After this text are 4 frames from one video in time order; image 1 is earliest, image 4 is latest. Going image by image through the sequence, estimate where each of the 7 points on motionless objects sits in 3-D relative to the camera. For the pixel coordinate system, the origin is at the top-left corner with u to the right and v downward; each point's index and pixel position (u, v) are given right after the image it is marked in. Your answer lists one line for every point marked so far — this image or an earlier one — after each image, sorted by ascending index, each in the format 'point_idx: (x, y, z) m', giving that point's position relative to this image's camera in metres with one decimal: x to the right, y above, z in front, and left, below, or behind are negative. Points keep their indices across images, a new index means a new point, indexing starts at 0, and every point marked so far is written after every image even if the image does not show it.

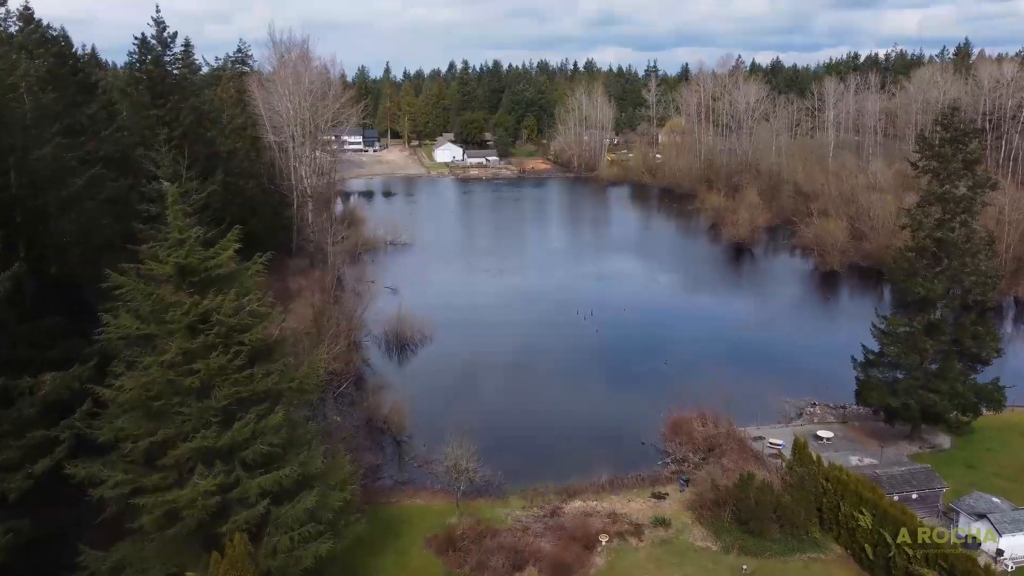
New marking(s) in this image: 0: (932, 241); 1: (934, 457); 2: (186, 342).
0: (+6.9, +0.8, +11.6) m
1: (+7.0, -2.8, +11.7) m
2: (-3.3, -0.5, +7.2) m
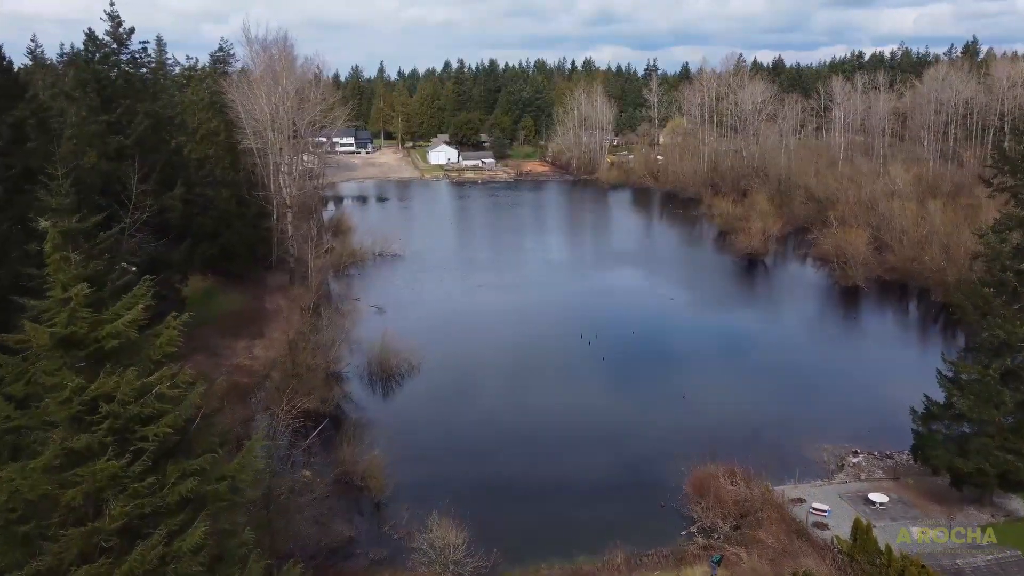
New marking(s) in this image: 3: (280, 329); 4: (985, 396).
0: (+6.9, +0.2, +9.7) m
1: (+6.9, -3.3, +9.8) m
2: (-3.3, -1.1, +5.3) m
3: (-6.0, -1.2, +18.3) m
4: (+6.6, -1.5, +9.8) m
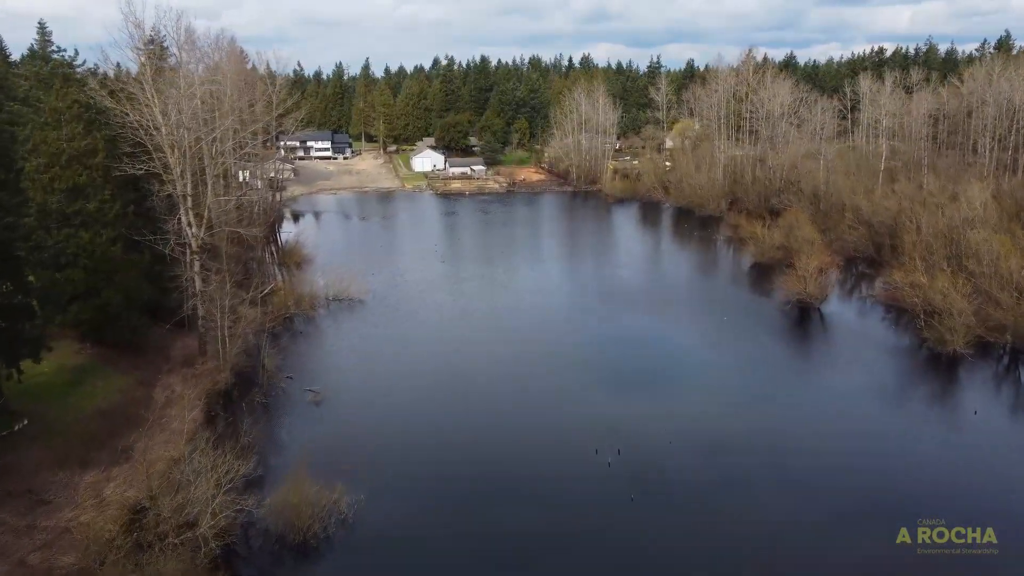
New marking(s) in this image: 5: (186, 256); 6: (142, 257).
0: (+6.7, -1.5, +4.0) m
1: (+6.7, -5.1, +4.1) m
2: (-3.5, -2.9, -0.6) m
3: (-6.3, -2.9, +12.5) m
4: (+6.4, -3.2, +4.1) m
5: (-8.0, +0.8, +17.5) m
6: (-8.9, +0.9, +17.1) m
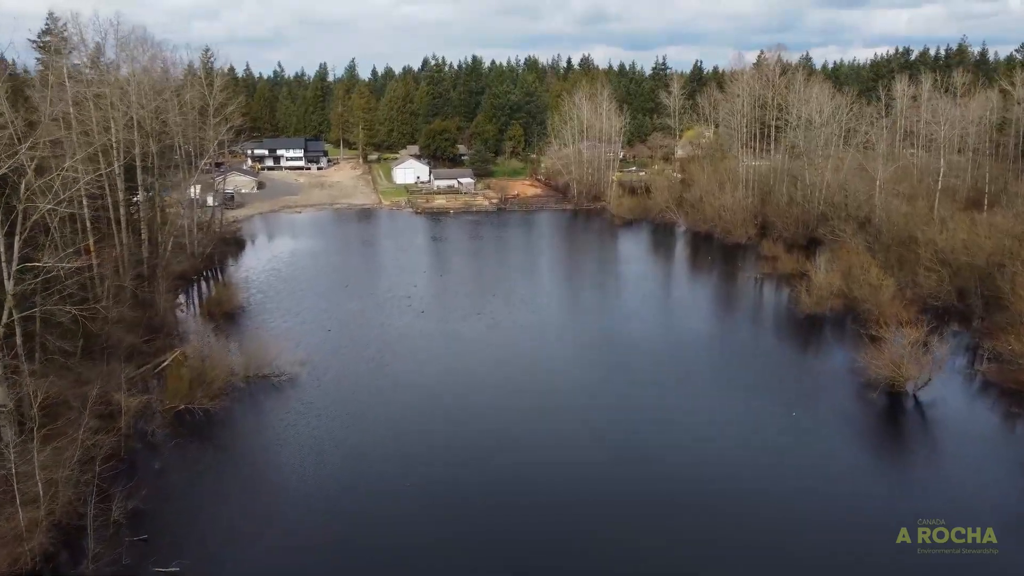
0: (+6.3, -3.3, -1.9) m
1: (+6.4, -6.8, -1.8) m
2: (-3.8, -4.6, -6.4) m
3: (-6.7, -4.6, +6.6) m
4: (+6.0, -5.0, -1.8) m
5: (-8.3, -0.9, +11.6) m
6: (-9.3, -0.9, +11.2) m
